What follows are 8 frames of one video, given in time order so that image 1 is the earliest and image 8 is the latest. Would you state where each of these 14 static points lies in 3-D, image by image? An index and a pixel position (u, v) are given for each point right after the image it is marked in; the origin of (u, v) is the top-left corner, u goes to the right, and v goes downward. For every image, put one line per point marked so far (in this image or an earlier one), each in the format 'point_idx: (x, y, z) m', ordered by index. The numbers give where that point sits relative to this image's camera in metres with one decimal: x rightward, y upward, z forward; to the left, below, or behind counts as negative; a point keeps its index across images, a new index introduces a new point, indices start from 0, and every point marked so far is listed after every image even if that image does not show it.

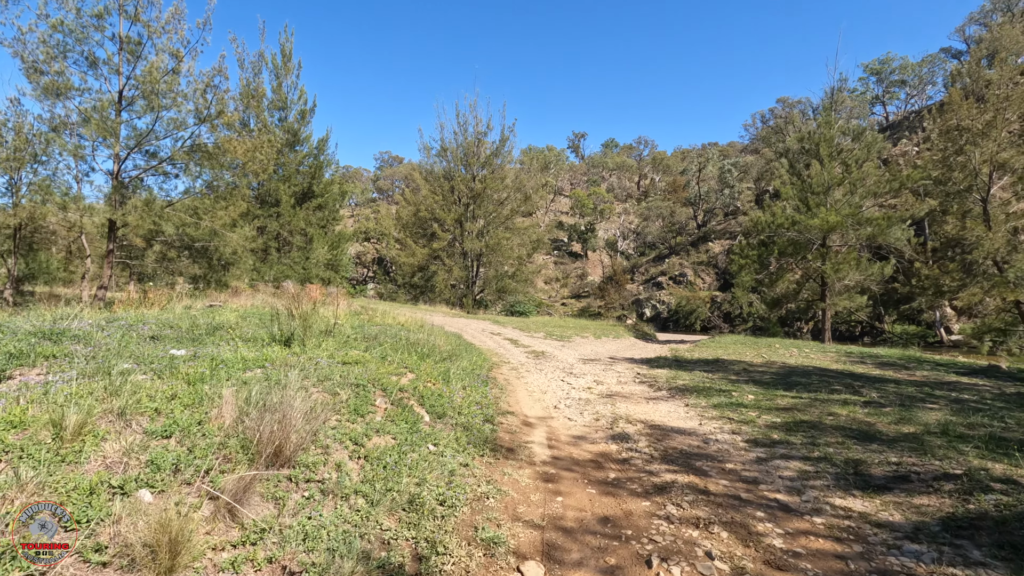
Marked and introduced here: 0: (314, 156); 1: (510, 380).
0: (-7.0, +4.8, +19.6) m
1: (0.0, -1.3, +7.7) m
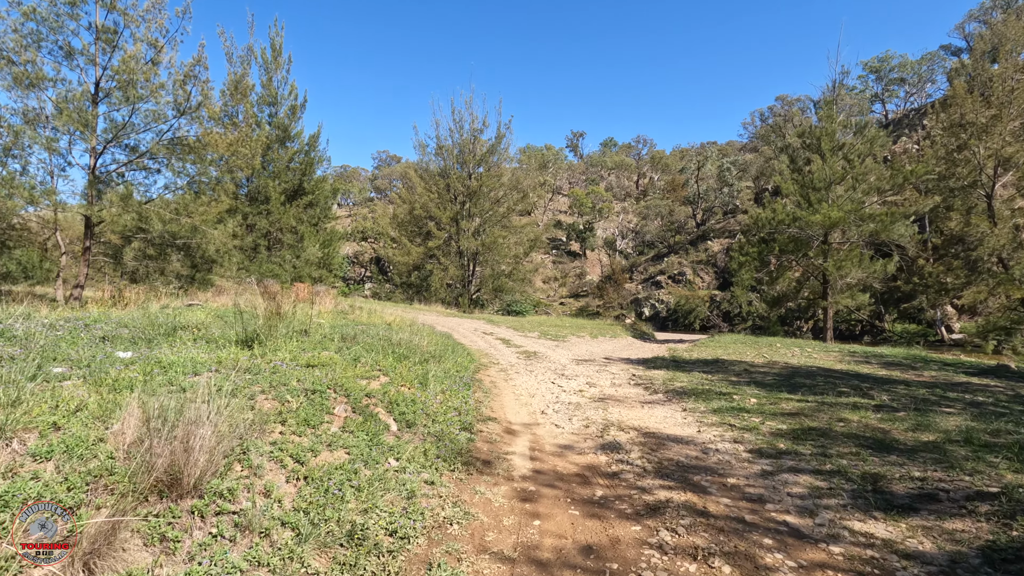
0: (-7.2, +4.8, +19.2) m
1: (-0.2, -1.3, +7.3) m
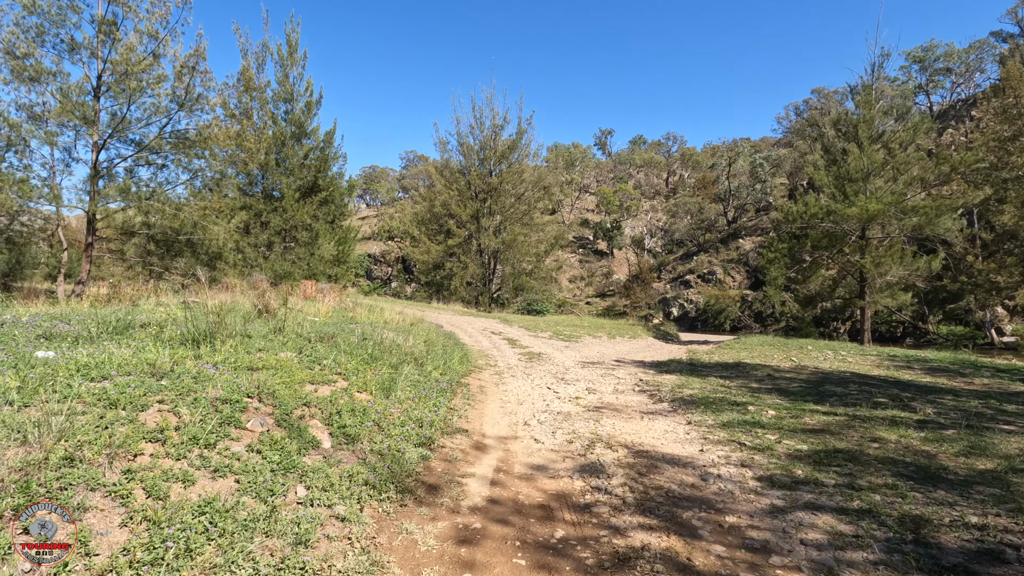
0: (-6.6, +4.9, +18.8) m
1: (-0.3, -1.2, +6.6) m
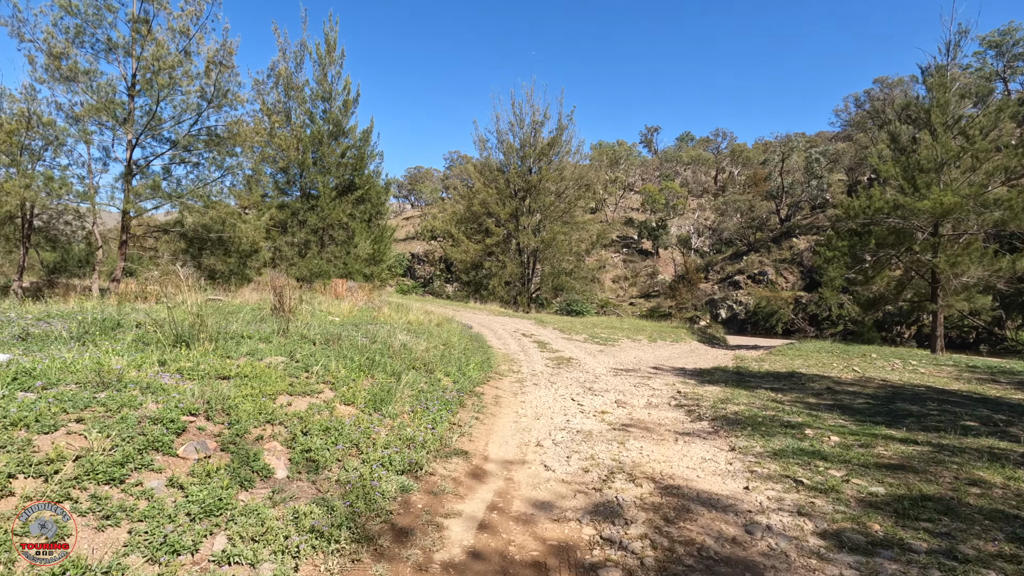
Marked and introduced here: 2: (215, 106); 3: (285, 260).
0: (-5.4, +4.9, +18.7) m
1: (-0.1, -1.2, +6.0) m
2: (-6.8, +4.2, +12.2) m
3: (-7.3, +0.9, +17.4) m
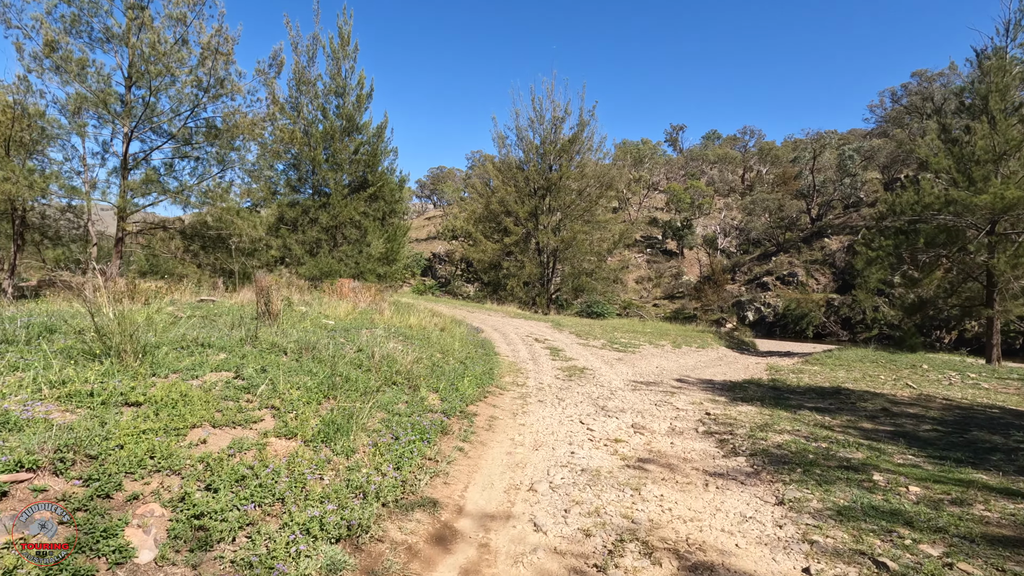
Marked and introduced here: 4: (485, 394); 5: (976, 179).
0: (-4.8, +4.9, +18.0) m
1: (-0.1, -1.3, +5.1) m
2: (-6.5, +4.2, +11.6) m
3: (-6.8, +0.9, +16.9) m
4: (-0.3, -1.2, +5.9) m
5: (+11.5, +2.7, +13.2) m
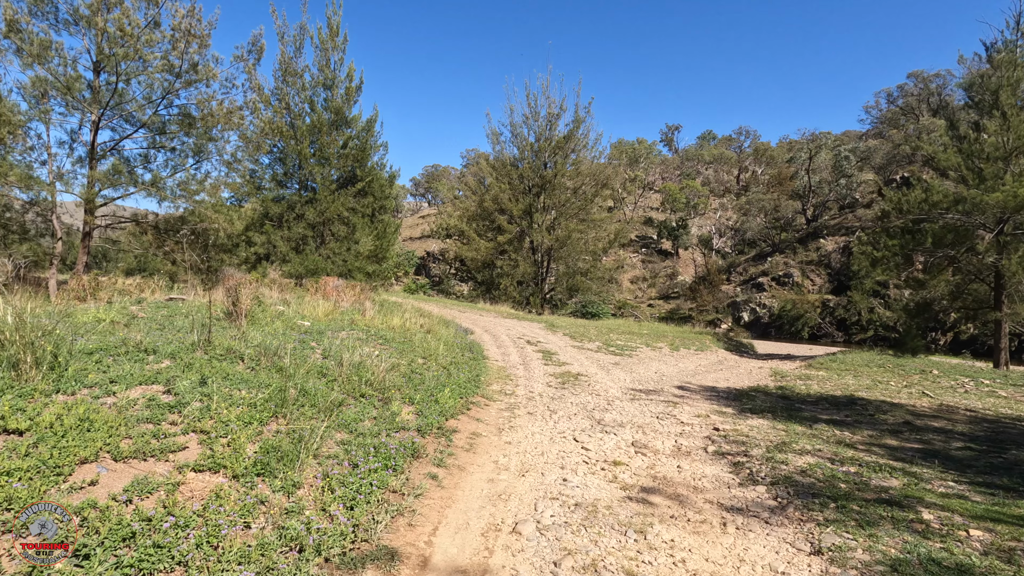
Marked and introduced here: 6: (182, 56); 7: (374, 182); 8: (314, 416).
0: (-5.1, +5.0, +17.3) m
1: (-0.3, -1.3, +4.5) m
2: (-6.7, +4.2, +11.0) m
3: (-7.0, +0.9, +16.2) m
4: (-0.4, -1.2, +5.3) m
5: (+11.3, +2.6, +12.7) m
6: (-6.6, +4.7, +10.8) m
7: (-4.7, +3.5, +17.7) m
8: (-1.3, -0.9, +3.7) m
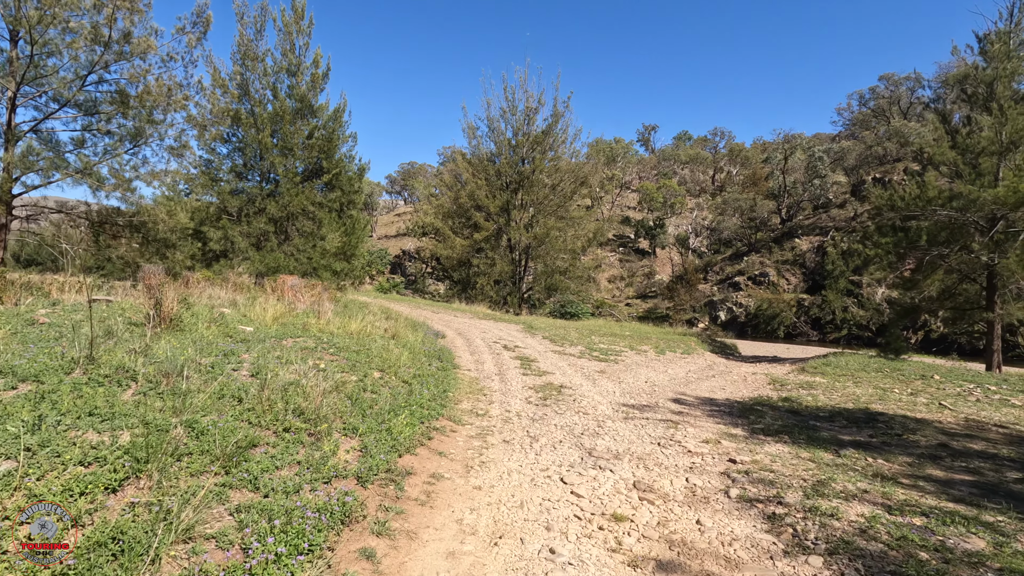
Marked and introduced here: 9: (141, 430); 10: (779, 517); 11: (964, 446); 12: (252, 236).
0: (-5.8, +5.0, +16.1) m
1: (-0.5, -1.3, +3.5) m
2: (-7.1, +4.2, +9.7) m
3: (-7.7, +1.0, +14.9) m
4: (-0.7, -1.2, +4.3) m
5: (+10.8, +2.6, +12.2) m
6: (-7.1, +4.7, +9.5) m
7: (-5.4, +3.5, +16.5) m
8: (-1.5, -0.9, +2.6) m
9: (-1.9, -0.7, +2.8) m
10: (+1.6, -1.3, +3.1) m
11: (+4.3, -1.5, +5.1) m
12: (-7.5, +1.5, +15.2) m
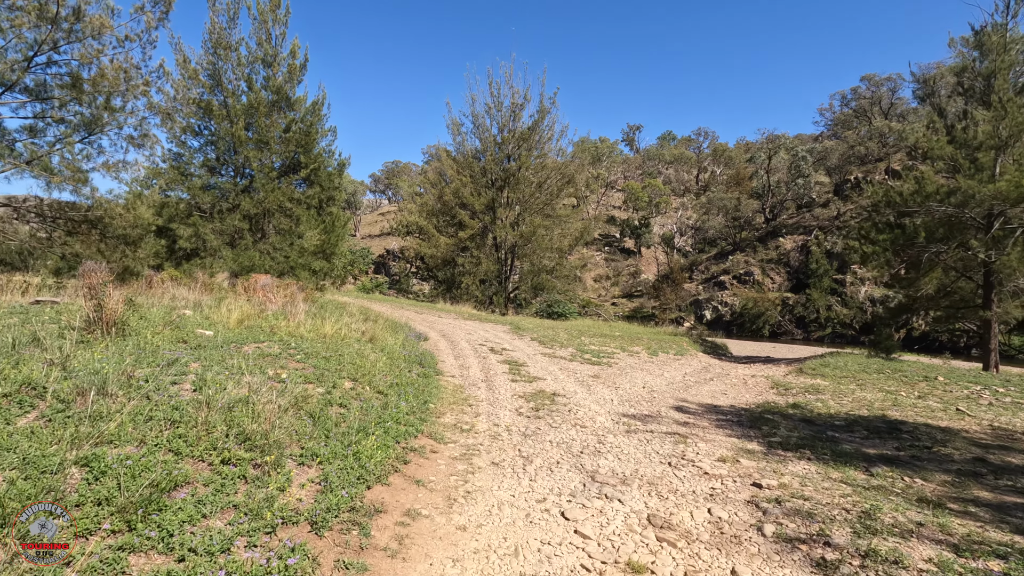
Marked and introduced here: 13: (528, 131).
0: (-6.2, +5.0, +15.3) m
1: (-0.5, -1.3, +2.9) m
2: (-7.4, +4.2, +8.9) m
3: (-8.1, +1.0, +14.1) m
4: (-0.7, -1.2, +3.7) m
5: (+10.5, +2.7, +11.9) m
6: (-7.3, +4.7, +8.7) m
7: (-5.8, +3.5, +15.8) m
8: (-1.5, -0.9, +2.0) m
9: (-1.9, -0.7, +2.1) m
10: (+1.5, -1.3, +2.6) m
11: (+4.2, -1.5, +4.7) m
12: (-7.9, +1.5, +14.4) m
13: (+0.6, +6.1, +20.1) m
